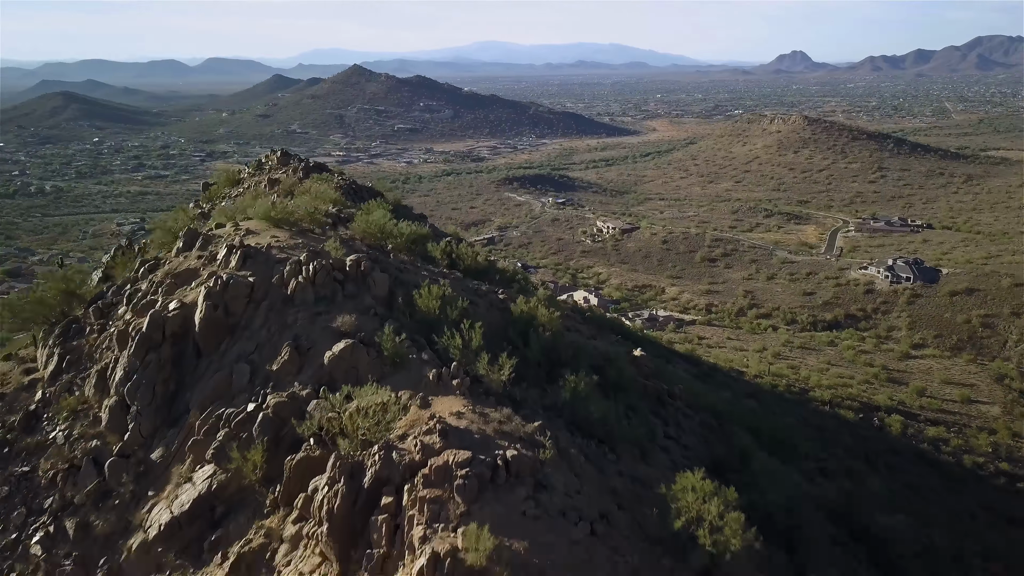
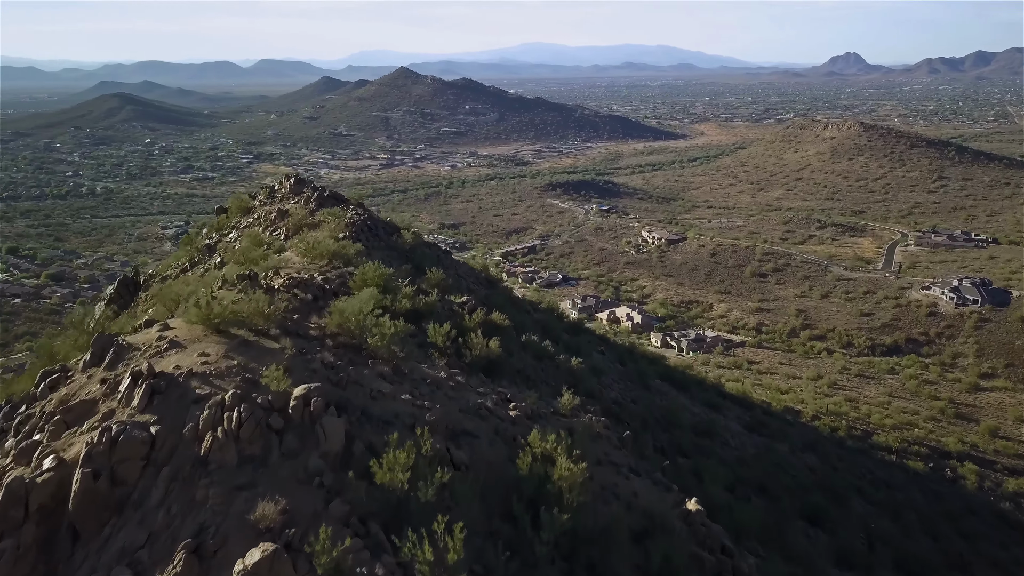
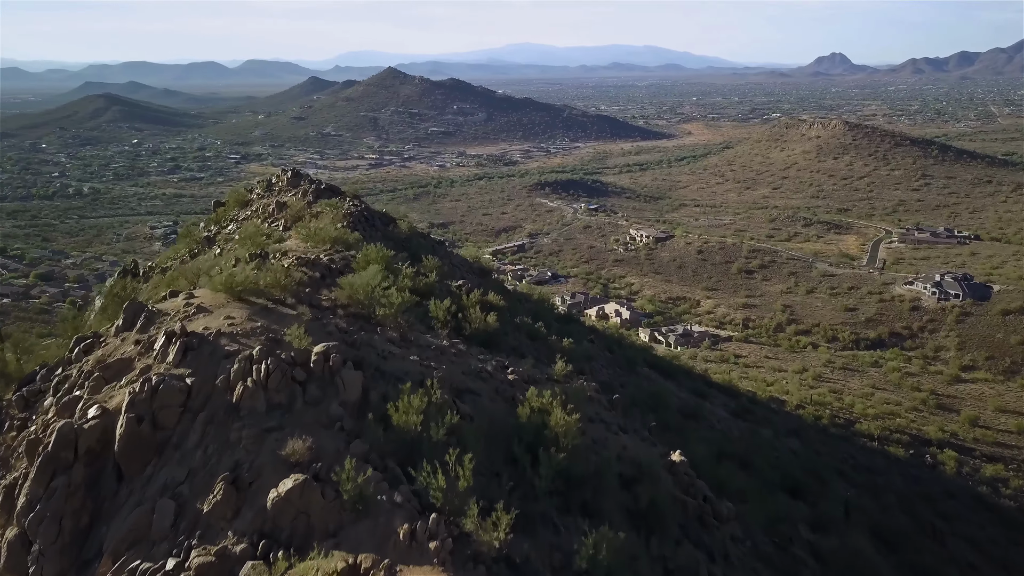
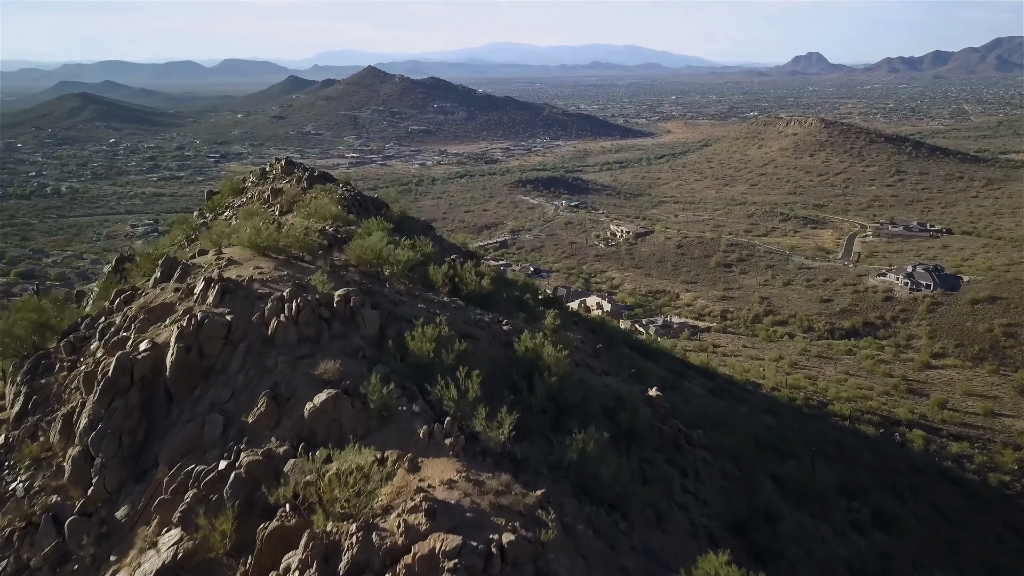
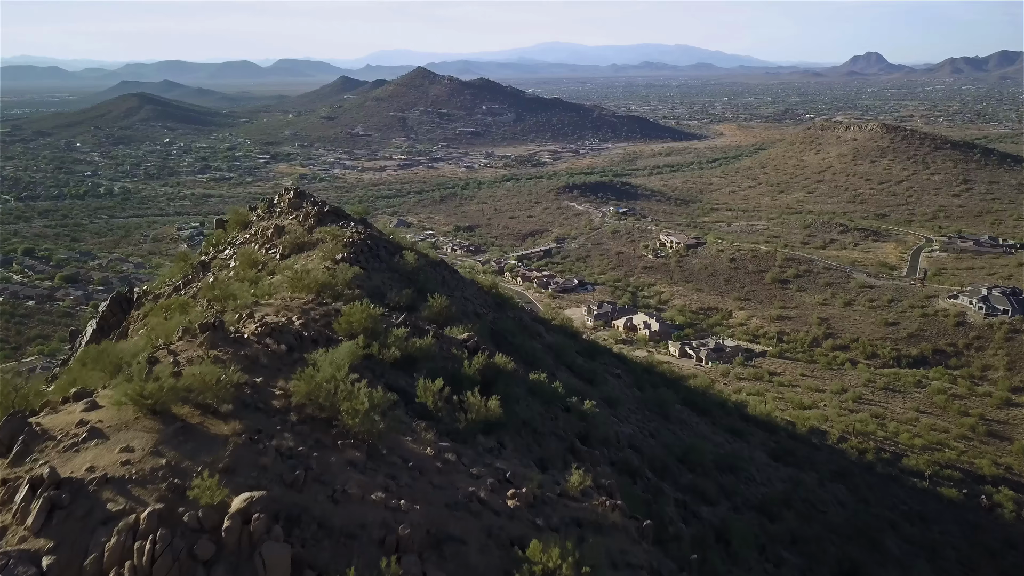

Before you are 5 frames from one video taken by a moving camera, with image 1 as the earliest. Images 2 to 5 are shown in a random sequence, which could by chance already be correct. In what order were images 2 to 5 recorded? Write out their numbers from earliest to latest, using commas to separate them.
4, 3, 2, 5
